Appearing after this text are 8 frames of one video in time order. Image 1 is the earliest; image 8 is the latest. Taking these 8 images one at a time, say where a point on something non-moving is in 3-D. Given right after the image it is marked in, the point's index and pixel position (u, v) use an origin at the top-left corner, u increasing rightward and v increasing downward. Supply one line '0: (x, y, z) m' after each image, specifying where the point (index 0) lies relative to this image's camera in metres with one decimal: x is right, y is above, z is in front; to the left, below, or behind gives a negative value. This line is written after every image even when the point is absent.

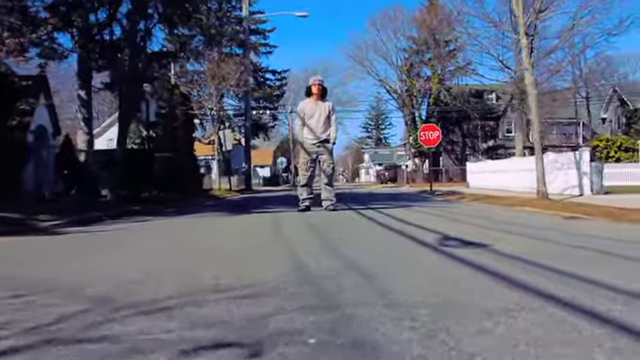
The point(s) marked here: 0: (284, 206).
0: (-0.8, -0.6, +13.9) m
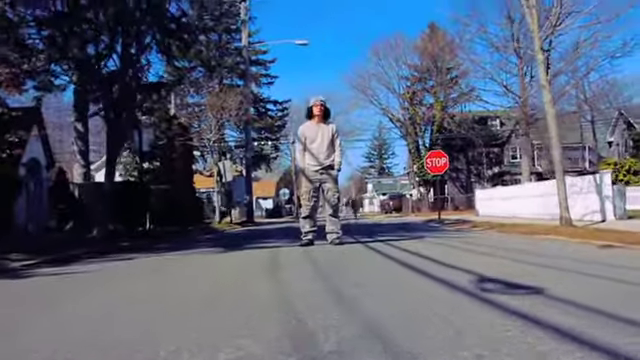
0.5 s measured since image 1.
0: (-0.7, -1.2, +12.8) m
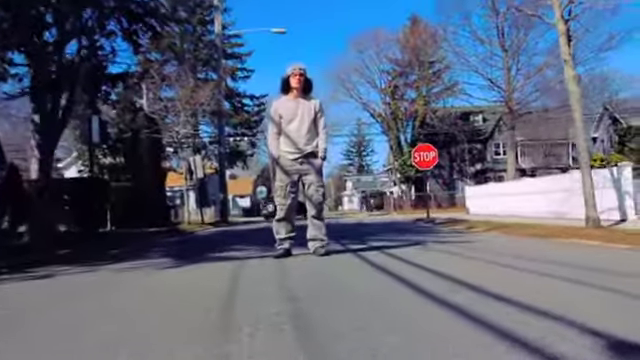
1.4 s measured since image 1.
0: (-1.0, -1.1, +10.6) m
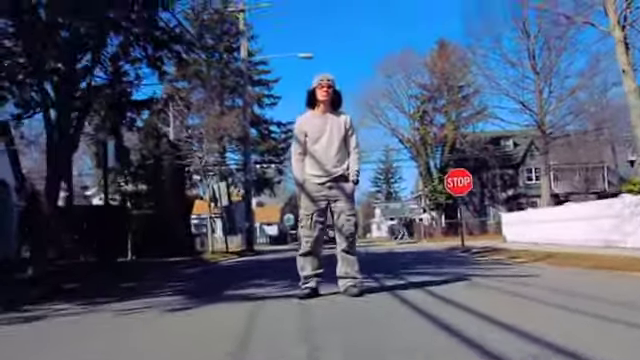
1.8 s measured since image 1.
0: (-0.6, -1.5, +9.6) m
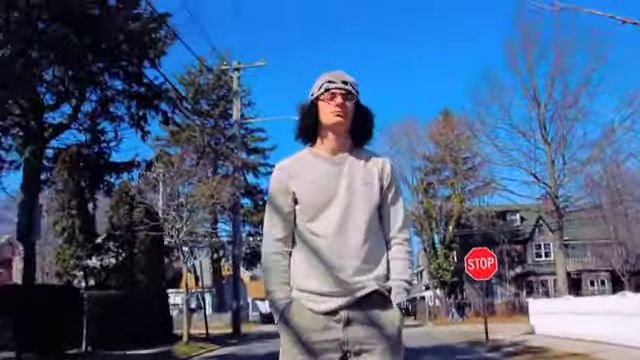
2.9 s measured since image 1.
0: (-0.6, -2.3, +5.9) m
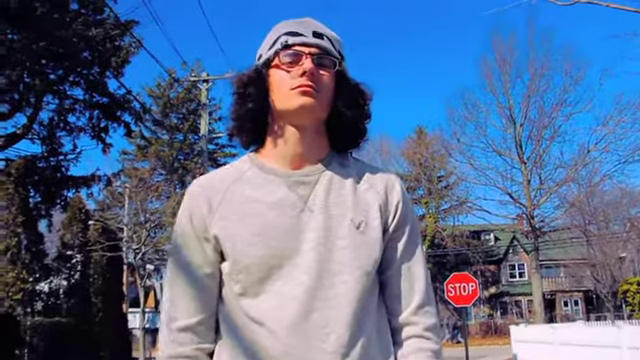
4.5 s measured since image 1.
0: (-0.9, -2.5, +4.4) m
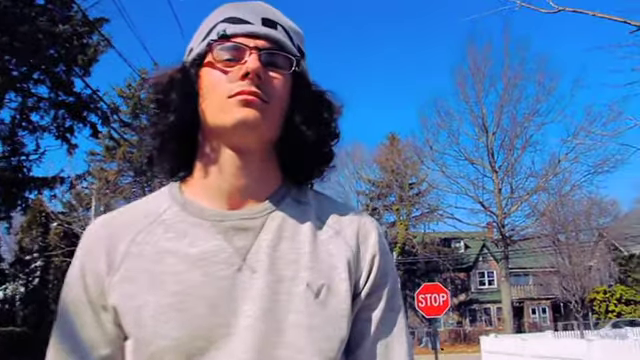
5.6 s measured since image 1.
0: (-1.1, -2.5, +3.8) m
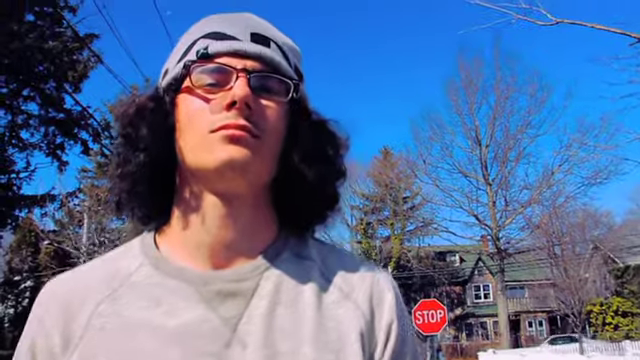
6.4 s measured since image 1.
0: (-1.1, -2.7, +3.6) m
